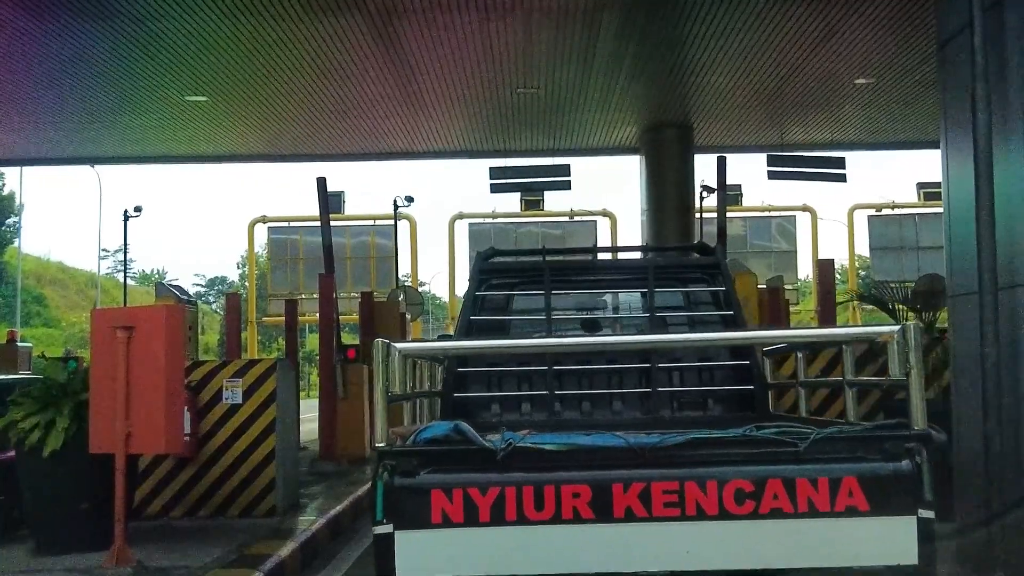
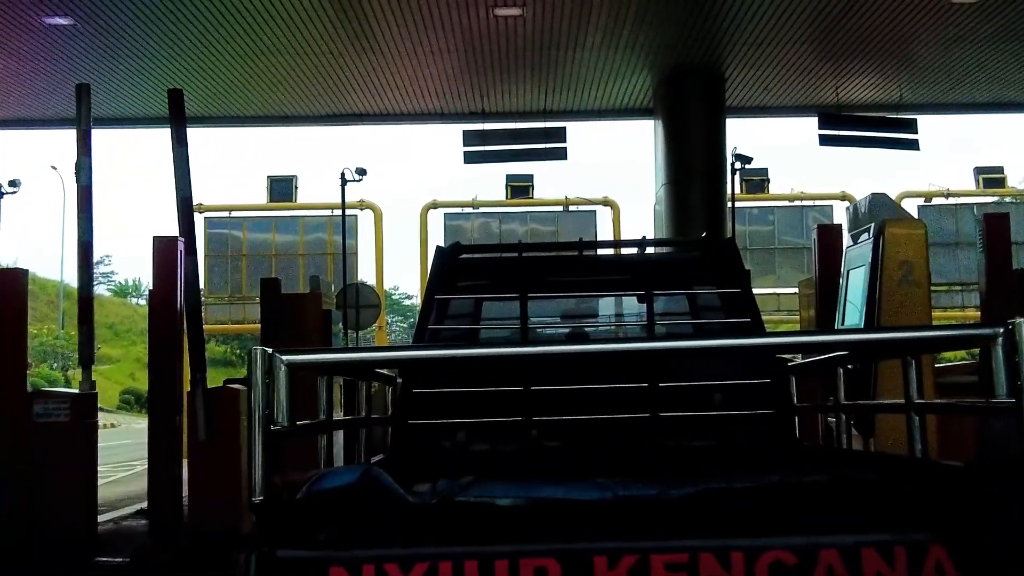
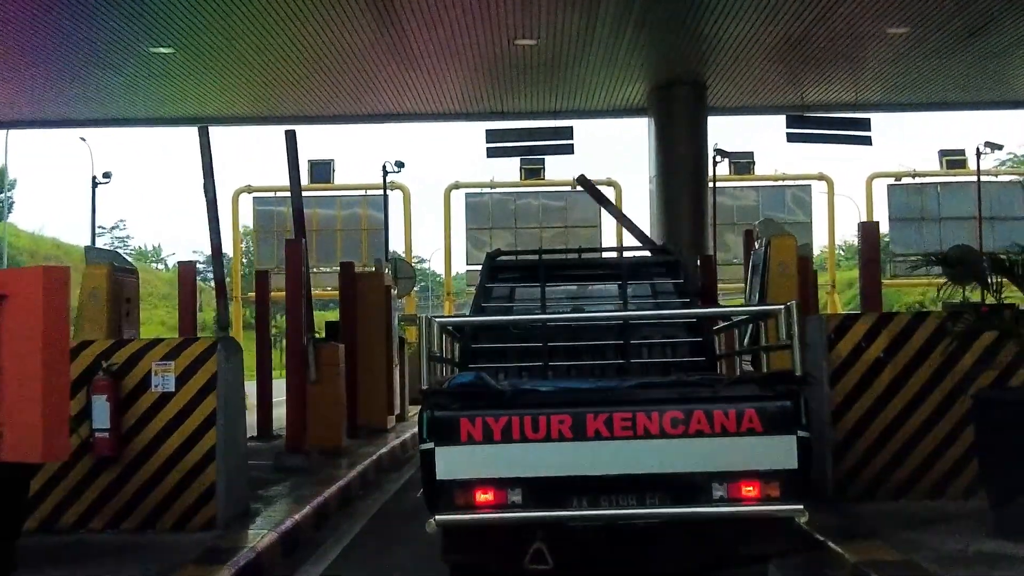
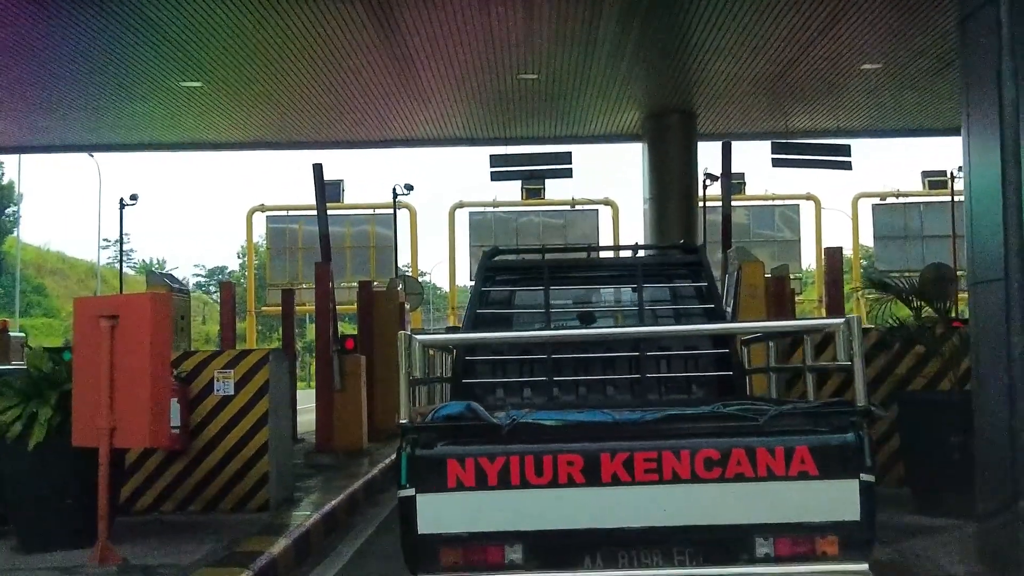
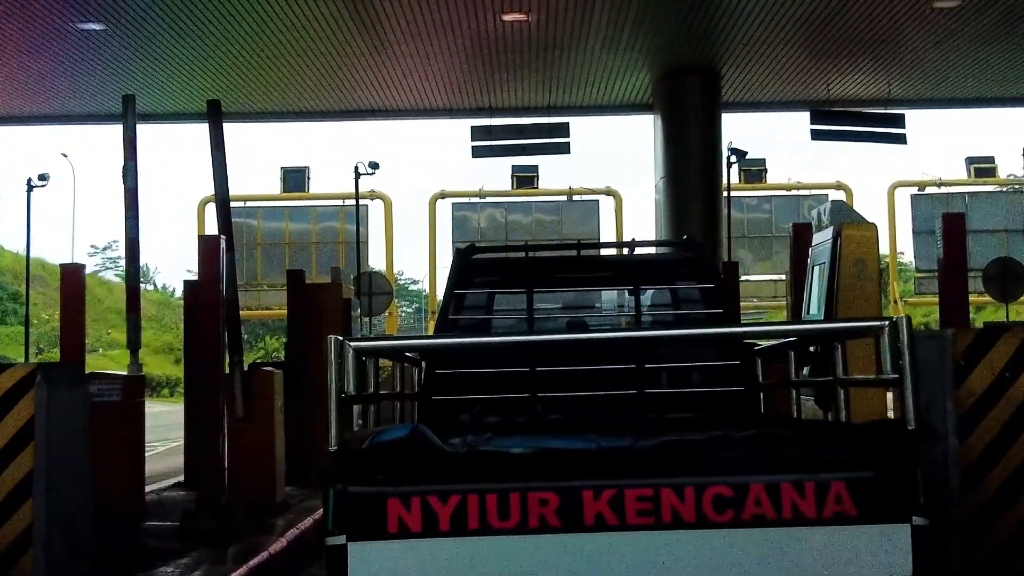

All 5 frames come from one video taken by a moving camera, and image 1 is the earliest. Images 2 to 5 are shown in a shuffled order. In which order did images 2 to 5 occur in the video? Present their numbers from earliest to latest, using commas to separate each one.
4, 3, 5, 2
